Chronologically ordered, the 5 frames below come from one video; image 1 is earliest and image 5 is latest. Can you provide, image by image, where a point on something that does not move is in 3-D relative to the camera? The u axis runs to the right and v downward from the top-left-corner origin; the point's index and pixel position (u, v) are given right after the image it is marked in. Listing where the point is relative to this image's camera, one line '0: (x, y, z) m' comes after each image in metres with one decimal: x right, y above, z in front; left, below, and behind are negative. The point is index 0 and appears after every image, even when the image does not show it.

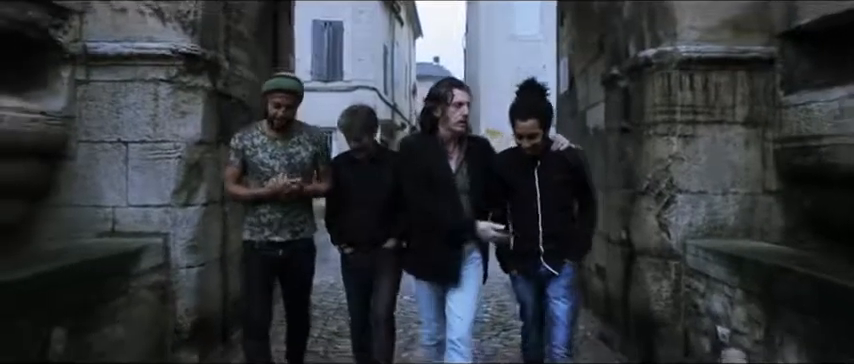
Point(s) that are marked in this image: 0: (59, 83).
0: (-2.6, +0.7, +4.2) m
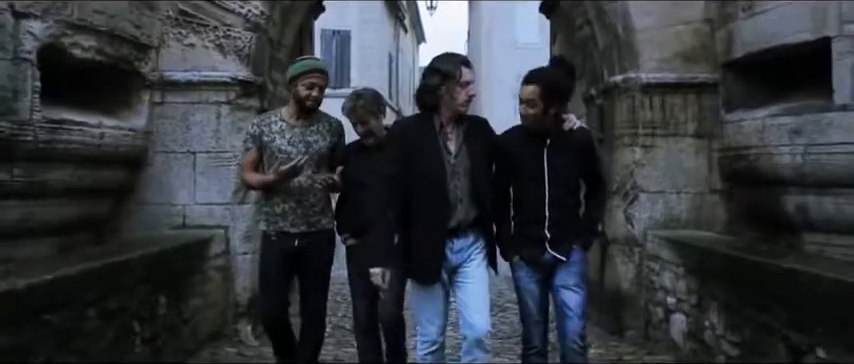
0: (-2.5, +0.7, +5.3) m
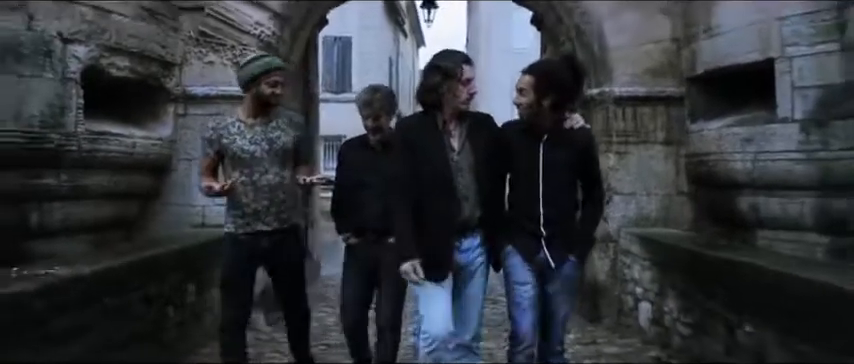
0: (-2.5, +0.6, +5.9) m
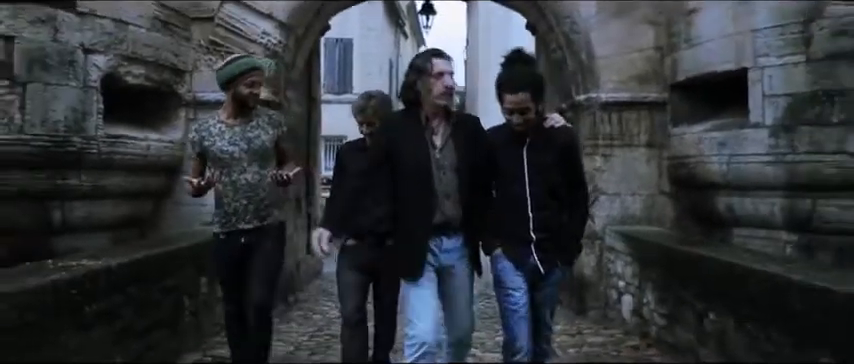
0: (-2.6, +0.6, +6.2) m
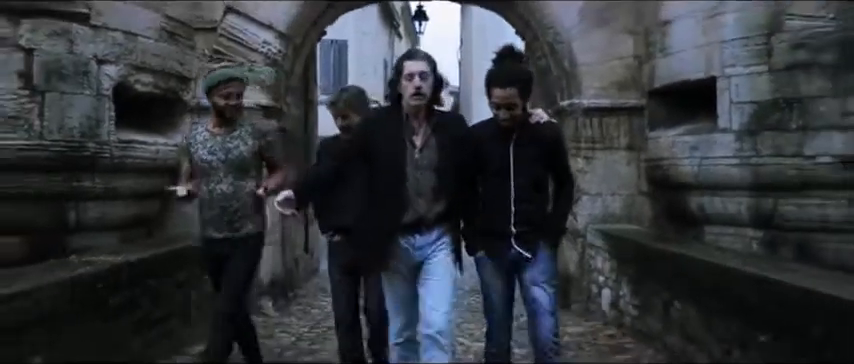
0: (-2.7, +0.6, +6.6) m
